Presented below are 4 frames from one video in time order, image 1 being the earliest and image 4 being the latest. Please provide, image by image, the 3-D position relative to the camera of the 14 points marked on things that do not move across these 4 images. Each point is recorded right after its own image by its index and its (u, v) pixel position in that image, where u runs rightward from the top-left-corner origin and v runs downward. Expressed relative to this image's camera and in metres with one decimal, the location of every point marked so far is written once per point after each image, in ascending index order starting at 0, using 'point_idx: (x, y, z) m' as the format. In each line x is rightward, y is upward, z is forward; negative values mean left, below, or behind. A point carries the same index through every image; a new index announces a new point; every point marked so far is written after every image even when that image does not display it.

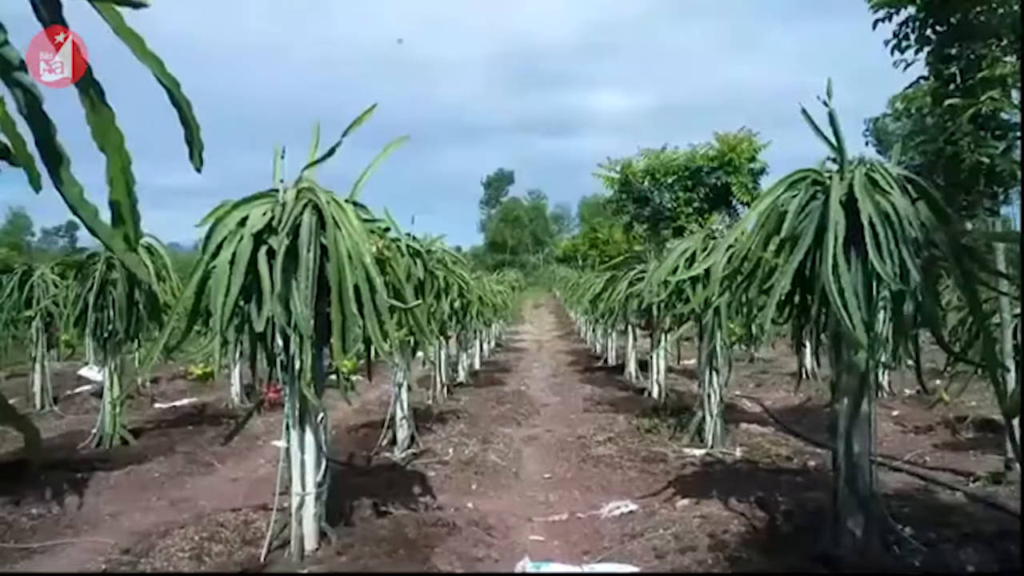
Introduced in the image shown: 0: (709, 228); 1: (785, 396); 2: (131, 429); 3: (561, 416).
0: (+1.8, +0.5, +8.1) m
1: (+3.8, -1.5, +12.6) m
2: (-4.1, -1.5, +9.6) m
3: (+0.6, -1.5, +10.8) m
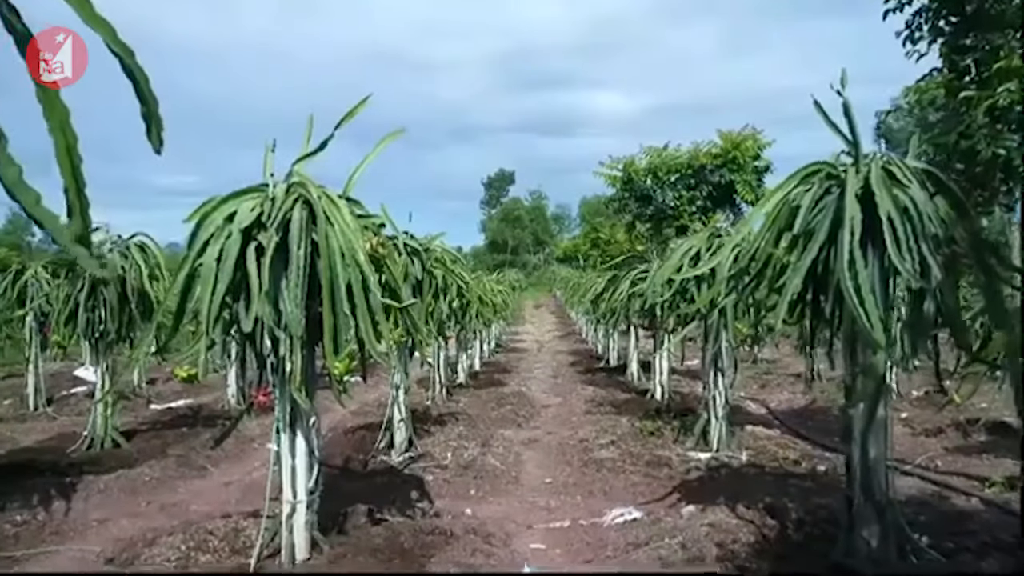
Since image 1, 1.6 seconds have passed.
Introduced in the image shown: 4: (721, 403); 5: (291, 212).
0: (+1.8, +0.5, +7.9) m
1: (+3.8, -1.5, +12.4) m
2: (-4.1, -1.5, +9.4) m
3: (+0.6, -1.5, +10.6) m
4: (+1.8, -1.0, +7.7) m
5: (-1.1, +0.4, +4.3) m
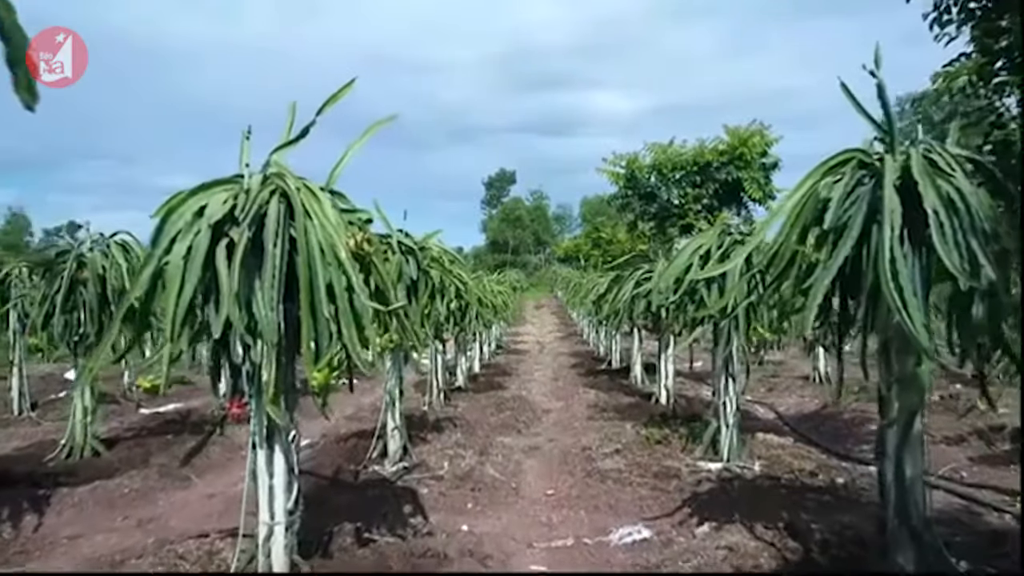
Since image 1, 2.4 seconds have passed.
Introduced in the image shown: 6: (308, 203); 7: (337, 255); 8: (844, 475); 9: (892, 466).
0: (+1.8, +0.5, +7.5) m
1: (+3.8, -1.5, +12.0) m
2: (-4.1, -1.5, +9.0) m
3: (+0.6, -1.5, +10.2) m
4: (+1.8, -1.0, +7.3) m
5: (-1.1, +0.4, +3.9) m
6: (-0.9, +0.4, +3.9) m
7: (-0.8, +0.1, +3.9) m
8: (+2.5, -1.4, +6.7) m
9: (+1.6, -0.8, +3.9) m
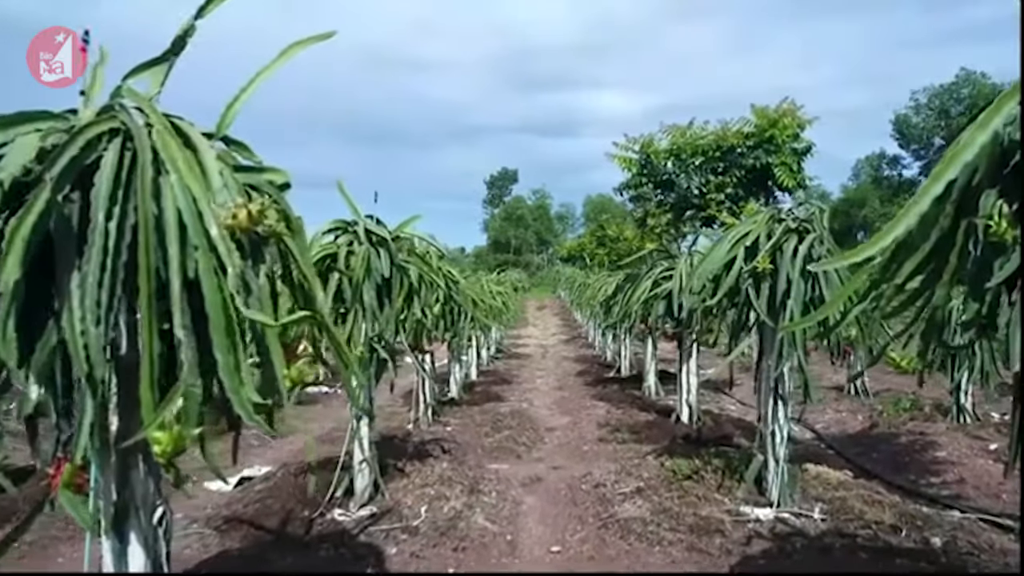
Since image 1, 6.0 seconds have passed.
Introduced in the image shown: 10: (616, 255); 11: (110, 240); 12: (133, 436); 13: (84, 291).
0: (+1.7, +0.5, +5.9) m
1: (+3.8, -1.5, +10.5) m
2: (-4.1, -1.5, +7.5) m
3: (+0.6, -1.5, +8.7) m
4: (+1.8, -1.0, +5.8) m
5: (-1.1, +0.4, +2.4) m
6: (-0.9, +0.4, +2.4) m
7: (-0.8, +0.1, +2.4) m
8: (+2.4, -1.4, +5.2) m
9: (+1.6, -0.8, +2.4) m
10: (+2.2, +0.7, +18.9) m
11: (-1.0, +0.1, +2.3) m
12: (-1.1, -0.4, +2.6) m
13: (-1.1, 0.0, +2.3) m
